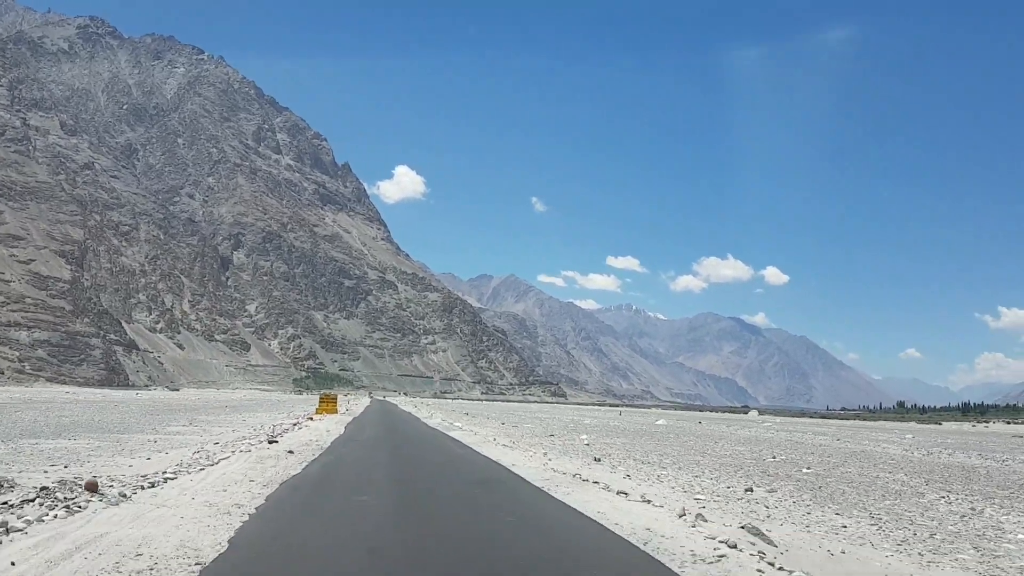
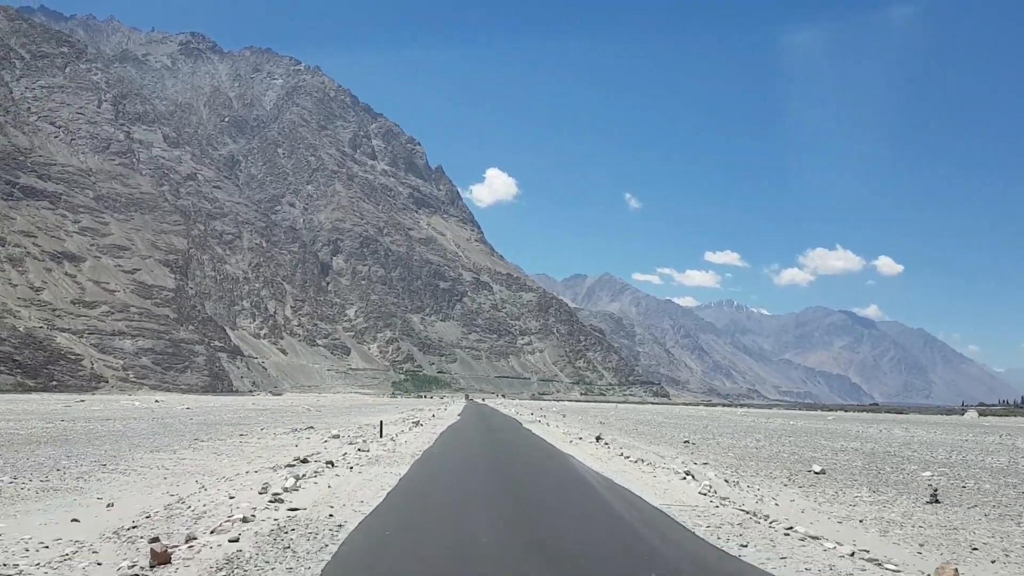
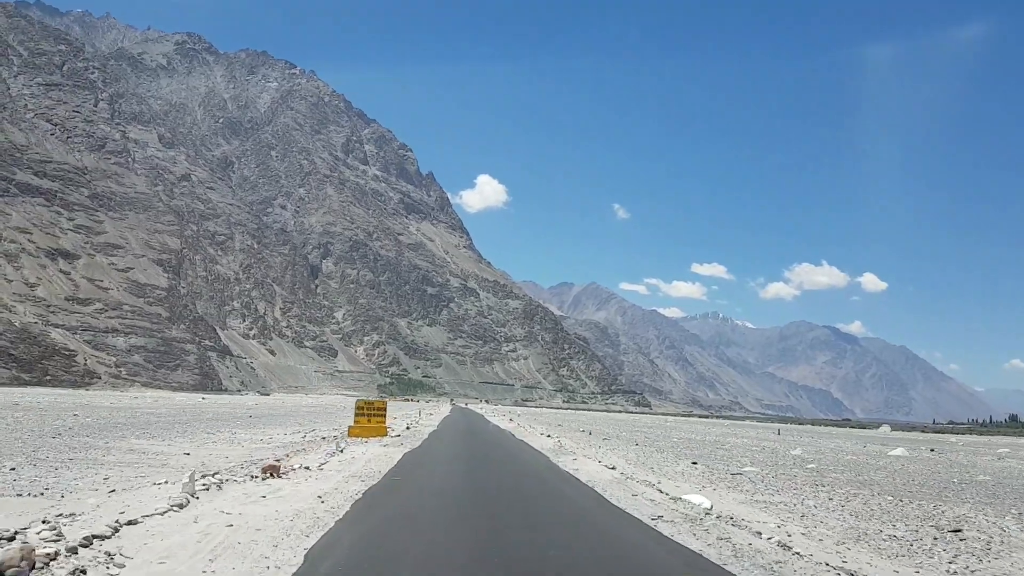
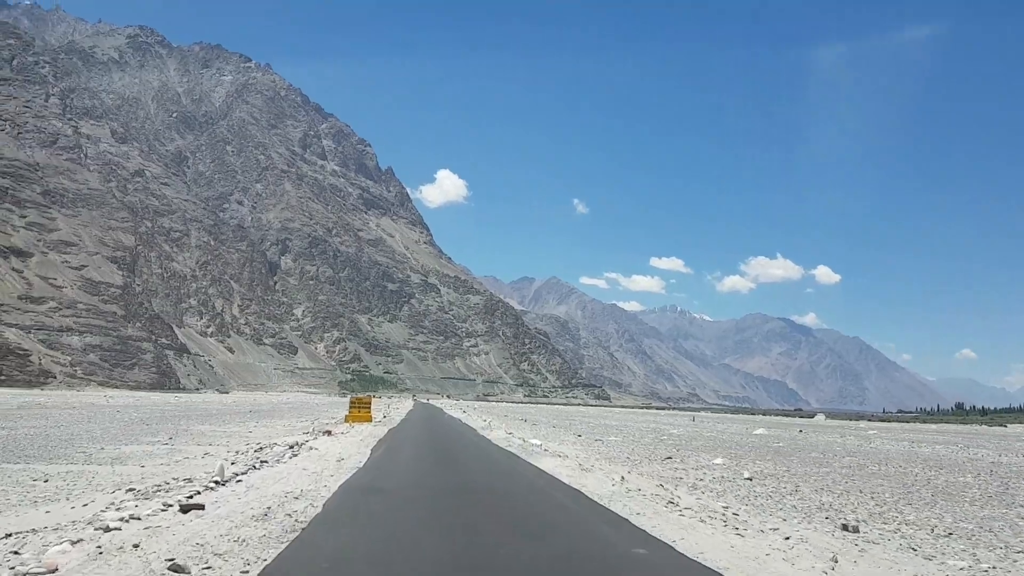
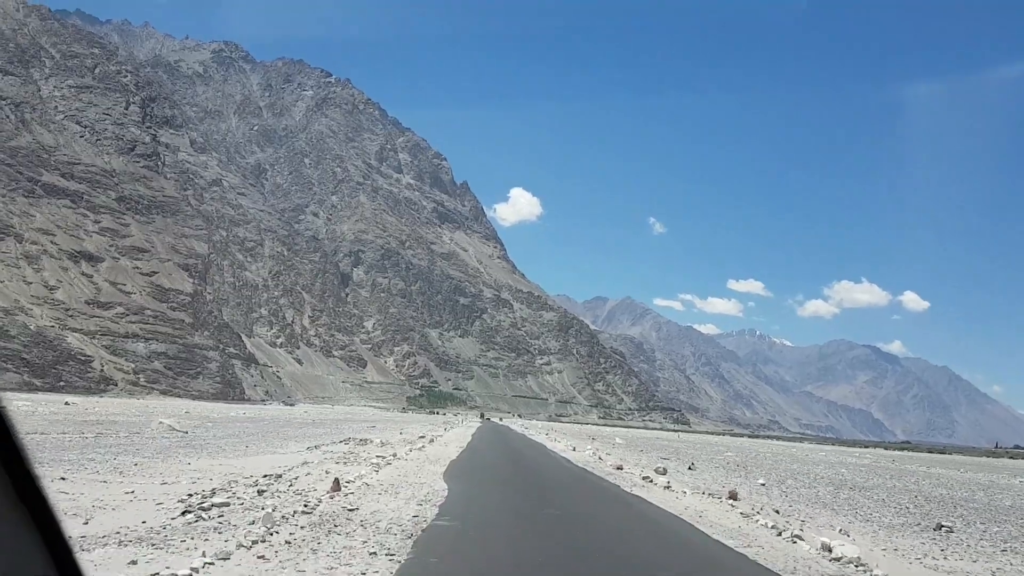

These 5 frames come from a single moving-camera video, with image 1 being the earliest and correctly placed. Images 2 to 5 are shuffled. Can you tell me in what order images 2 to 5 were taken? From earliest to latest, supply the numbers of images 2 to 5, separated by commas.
4, 3, 2, 5
